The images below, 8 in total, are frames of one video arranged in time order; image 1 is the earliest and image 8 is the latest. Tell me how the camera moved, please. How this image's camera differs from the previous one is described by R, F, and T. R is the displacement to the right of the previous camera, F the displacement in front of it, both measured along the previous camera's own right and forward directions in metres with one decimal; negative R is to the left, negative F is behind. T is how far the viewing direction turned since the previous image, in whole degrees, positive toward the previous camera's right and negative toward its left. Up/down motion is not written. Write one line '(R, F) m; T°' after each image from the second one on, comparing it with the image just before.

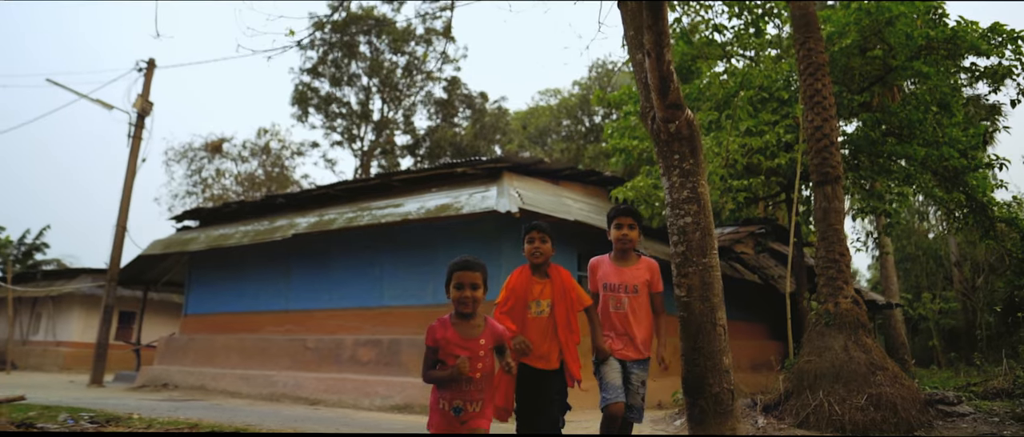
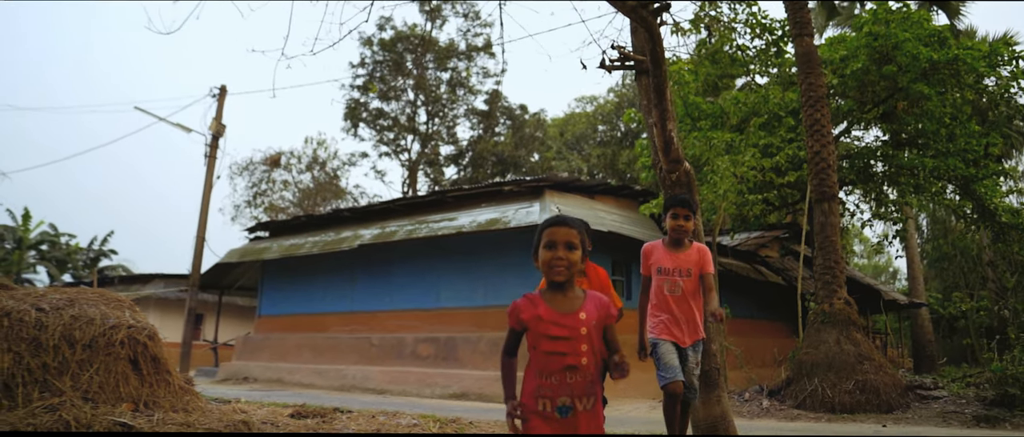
(-0.1, -1.2) m; -3°
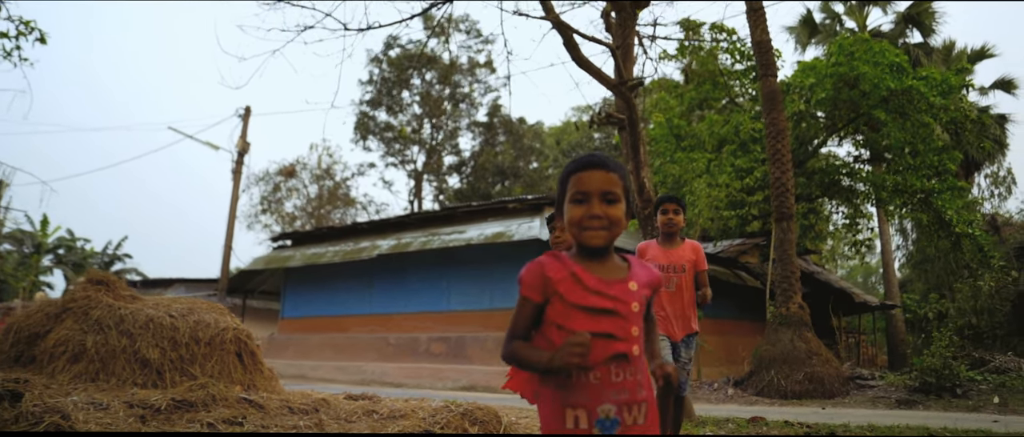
(-0.1, -1.3) m; 0°
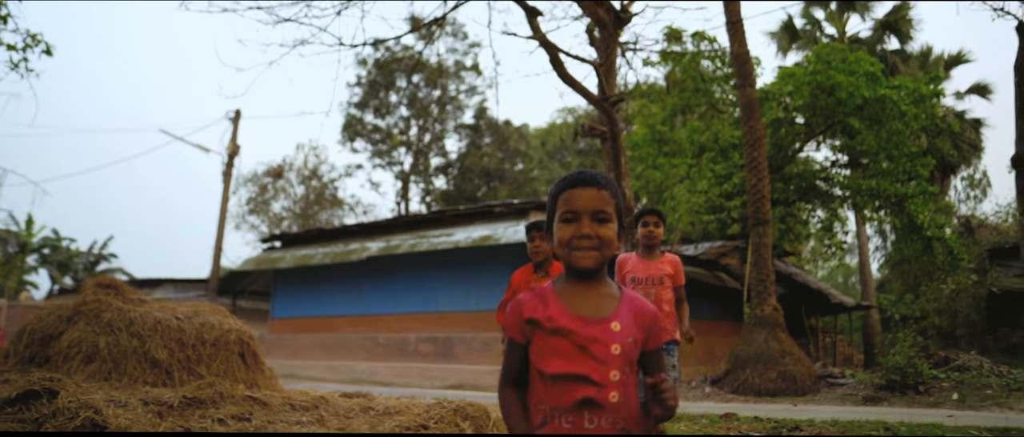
(0.0, -0.3) m; +1°
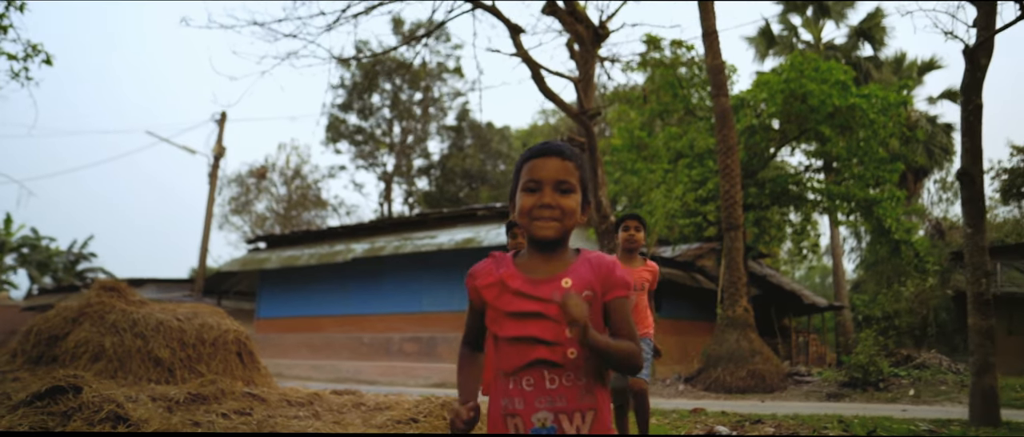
(0.0, -0.4) m; +1°
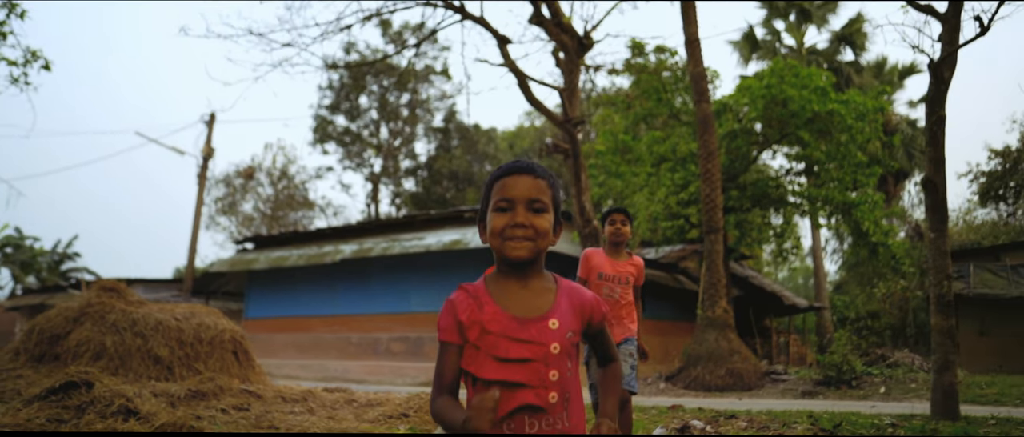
(0.0, -0.3) m; +1°
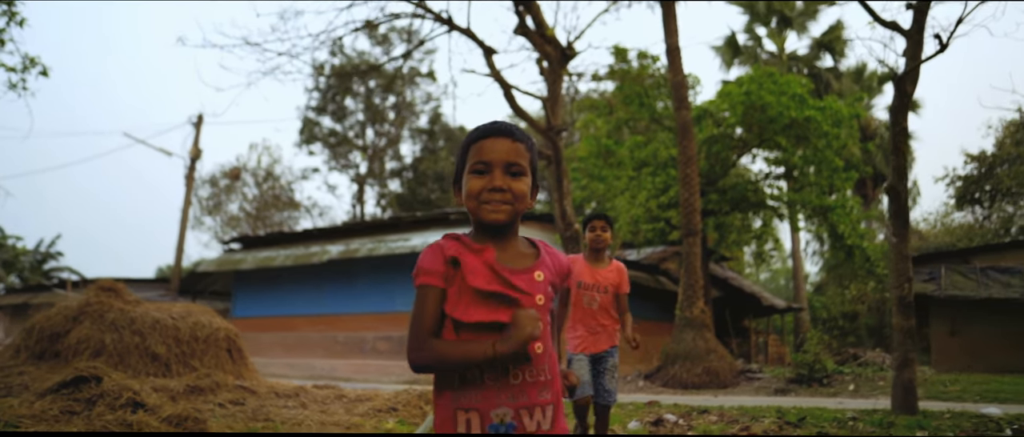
(0.0, -0.3) m; +1°
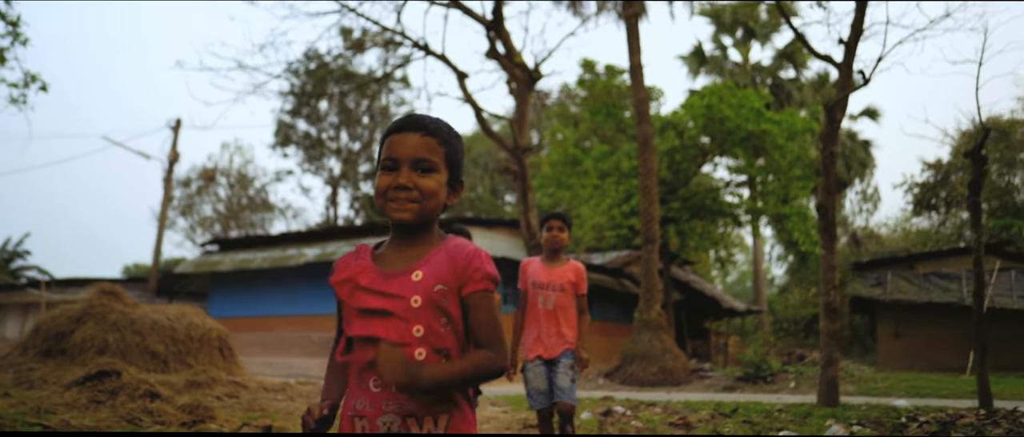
(0.0, -0.7) m; +2°
